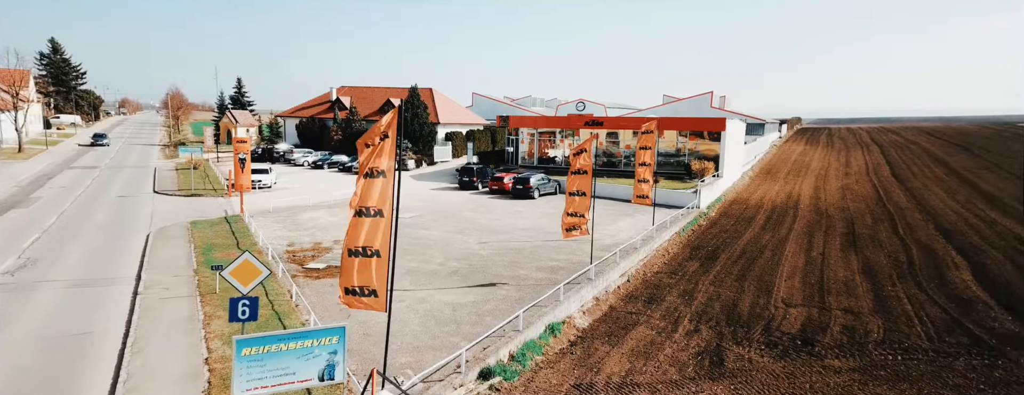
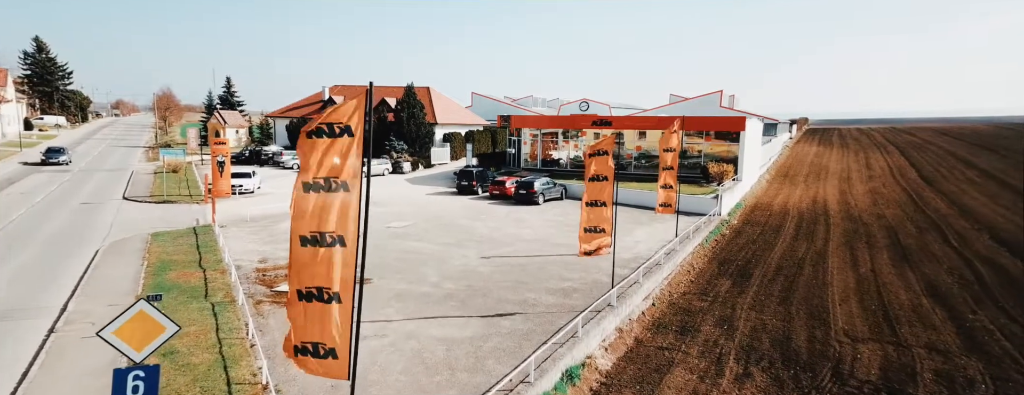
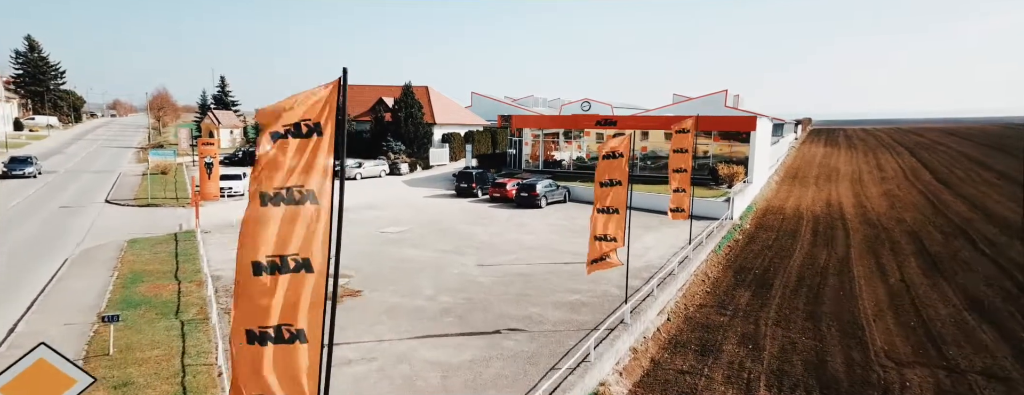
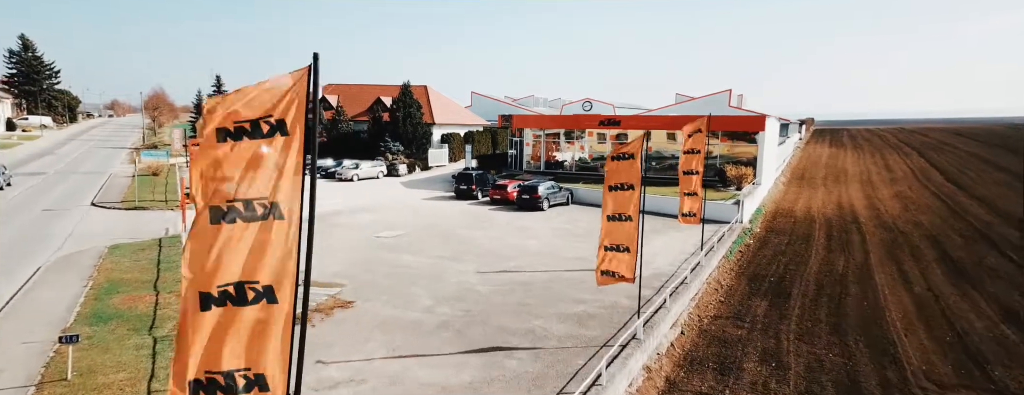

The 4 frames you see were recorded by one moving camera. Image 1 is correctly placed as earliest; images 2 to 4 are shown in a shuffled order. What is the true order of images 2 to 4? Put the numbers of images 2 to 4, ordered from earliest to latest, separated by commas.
2, 3, 4
